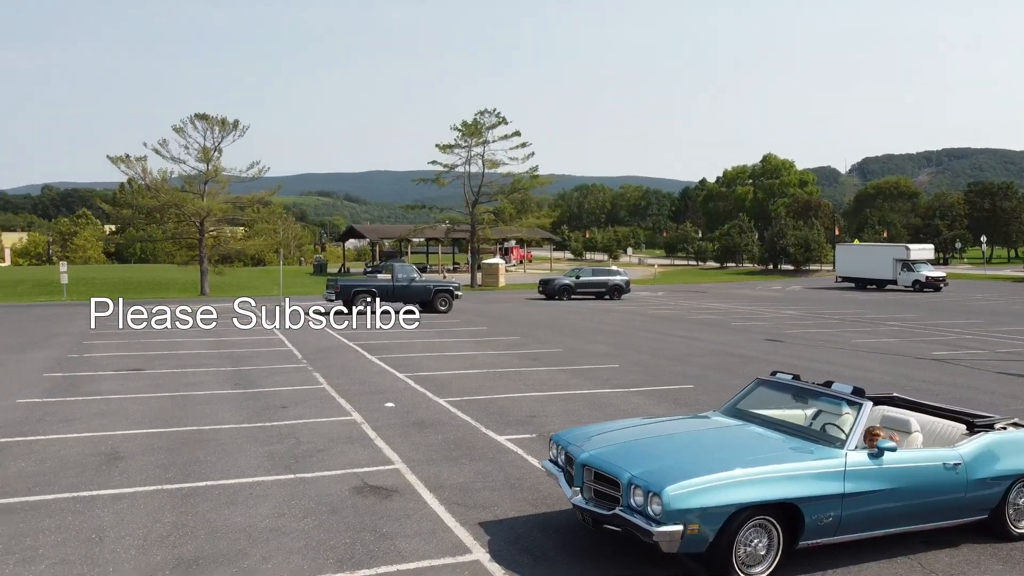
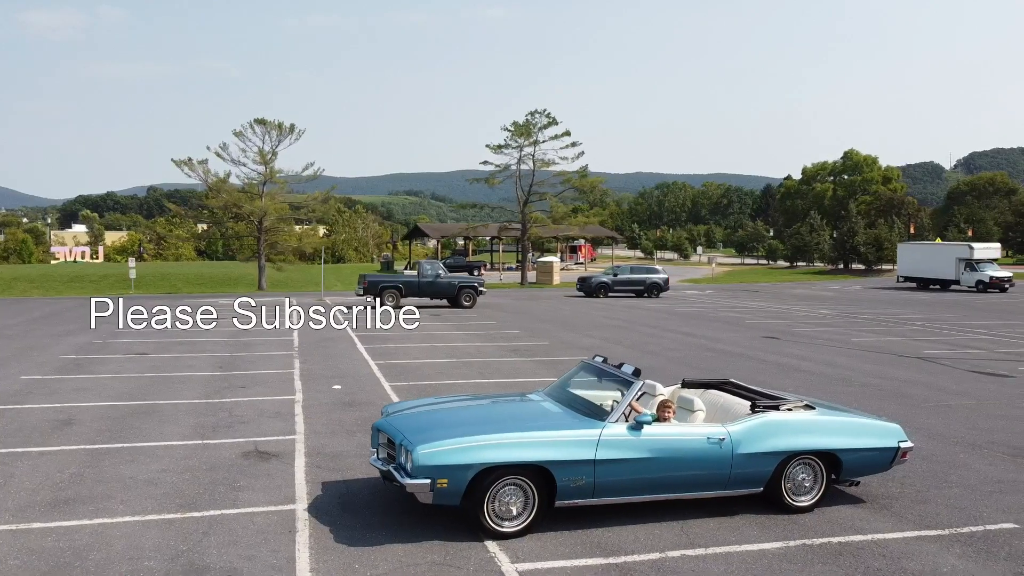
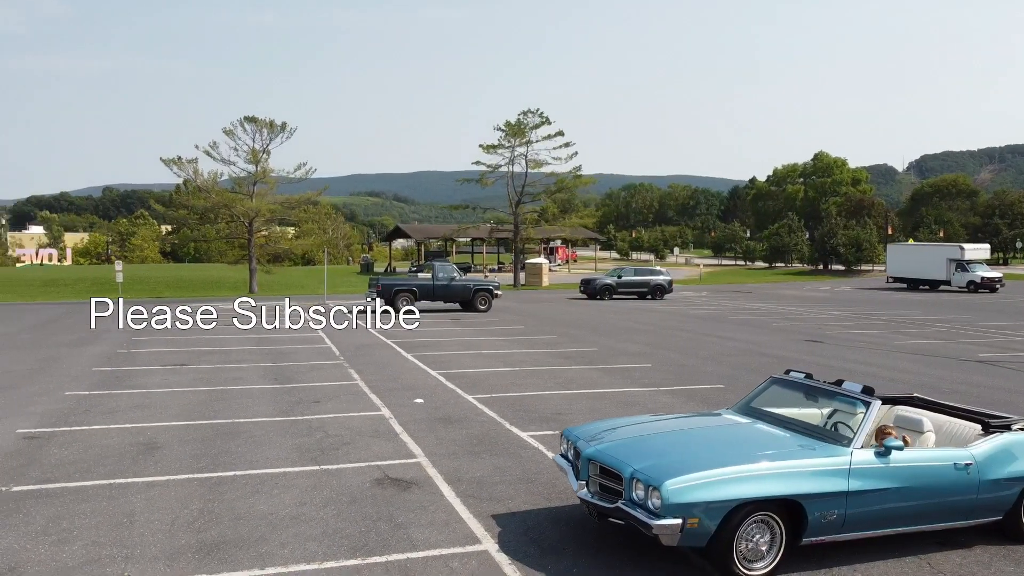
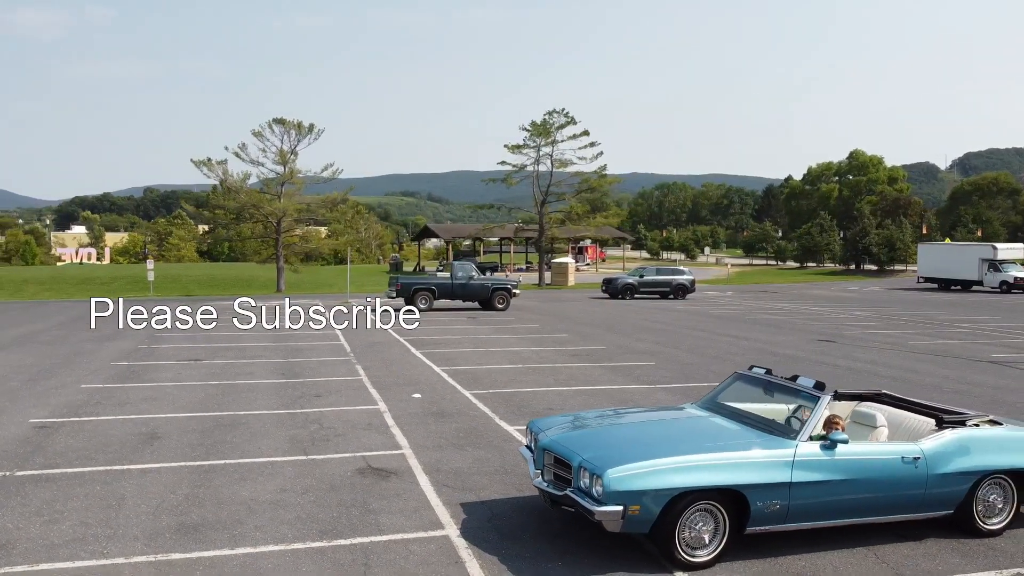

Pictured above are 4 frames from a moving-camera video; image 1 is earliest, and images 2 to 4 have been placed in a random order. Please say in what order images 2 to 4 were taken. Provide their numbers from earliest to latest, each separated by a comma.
3, 4, 2
